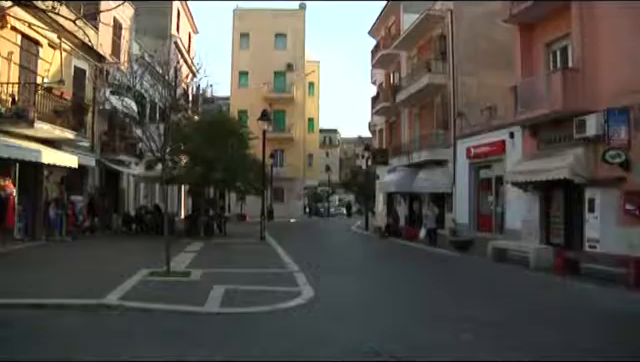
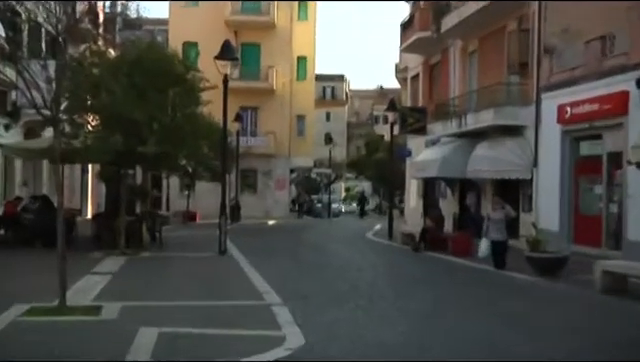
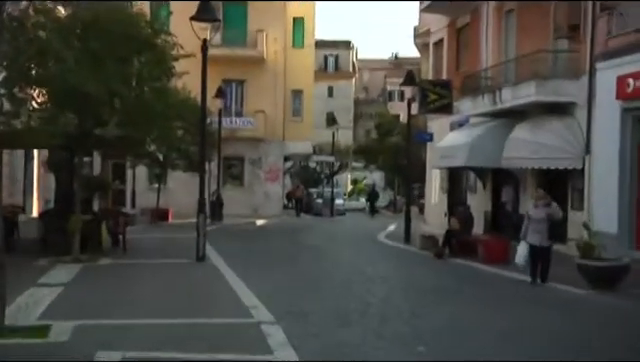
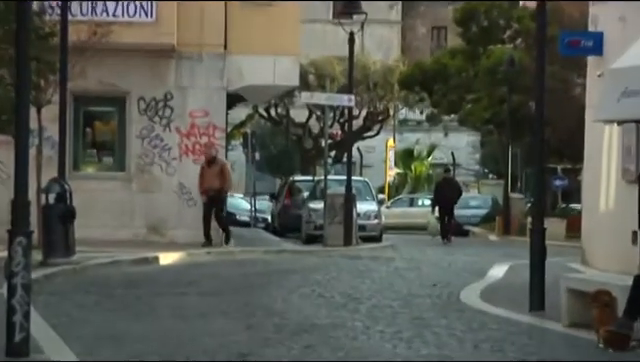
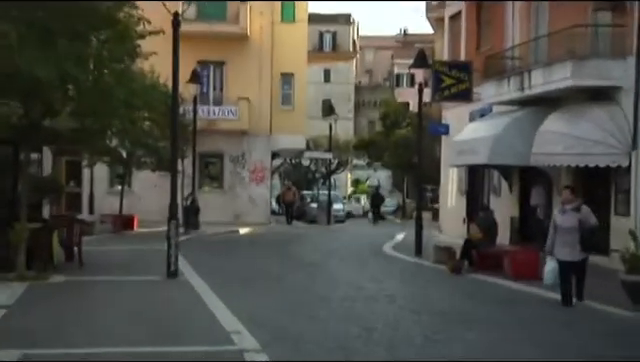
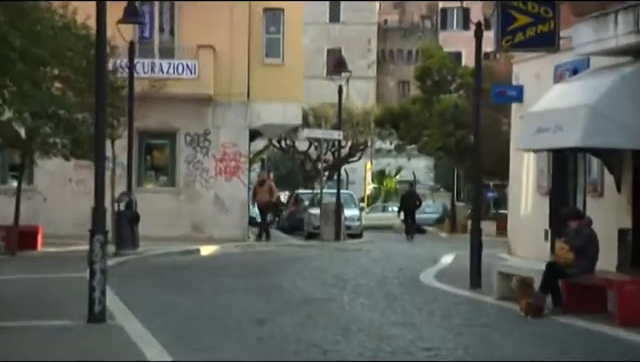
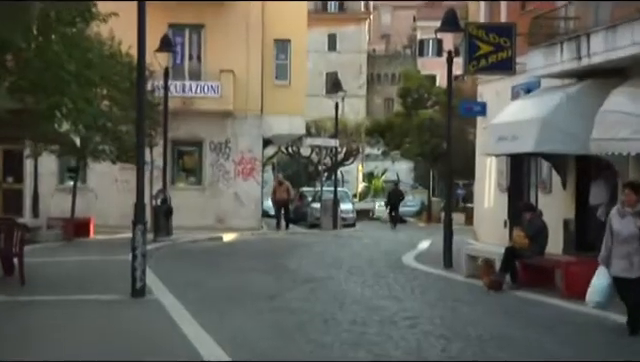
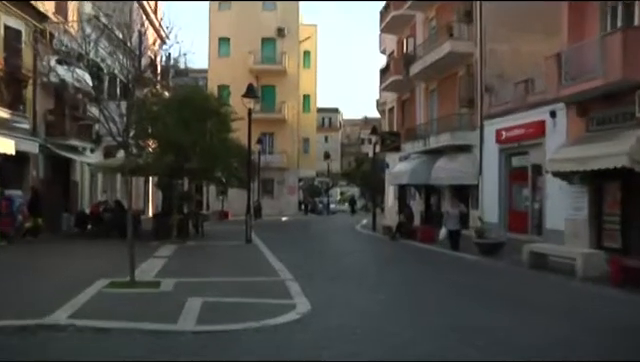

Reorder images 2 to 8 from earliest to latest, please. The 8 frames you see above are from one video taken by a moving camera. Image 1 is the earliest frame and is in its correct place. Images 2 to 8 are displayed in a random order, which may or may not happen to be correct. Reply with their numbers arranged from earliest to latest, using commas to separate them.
8, 2, 3, 5, 7, 6, 4
